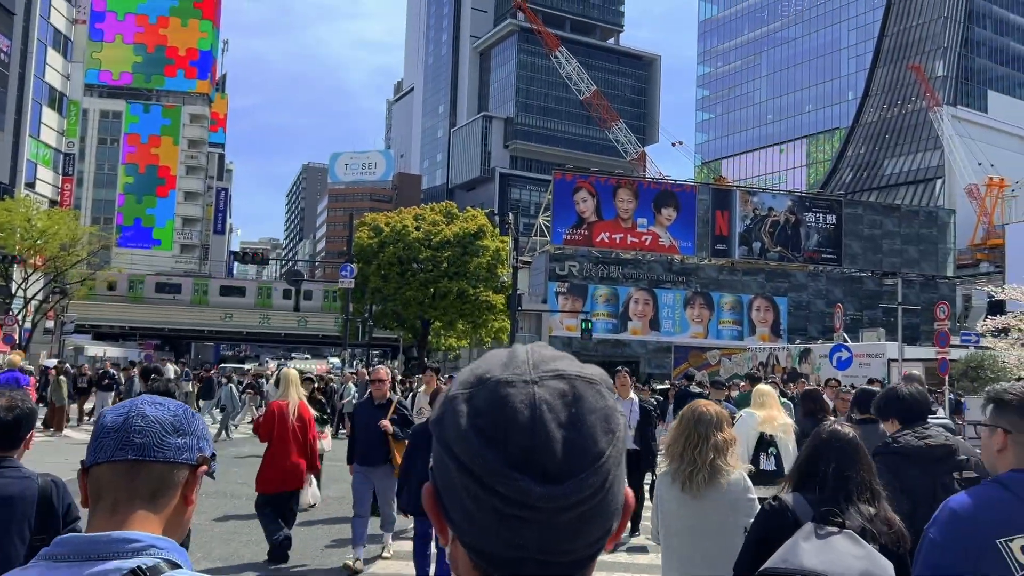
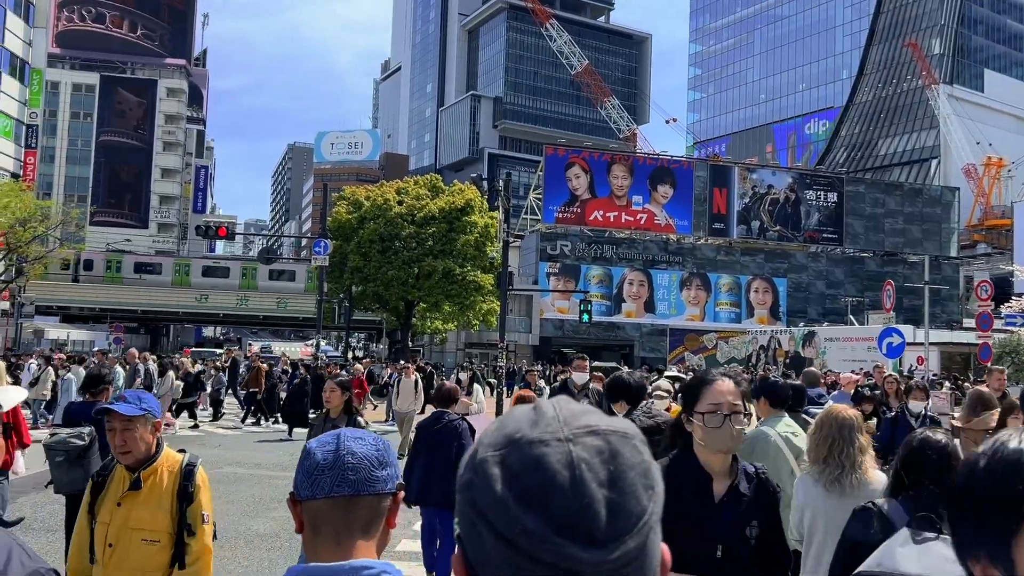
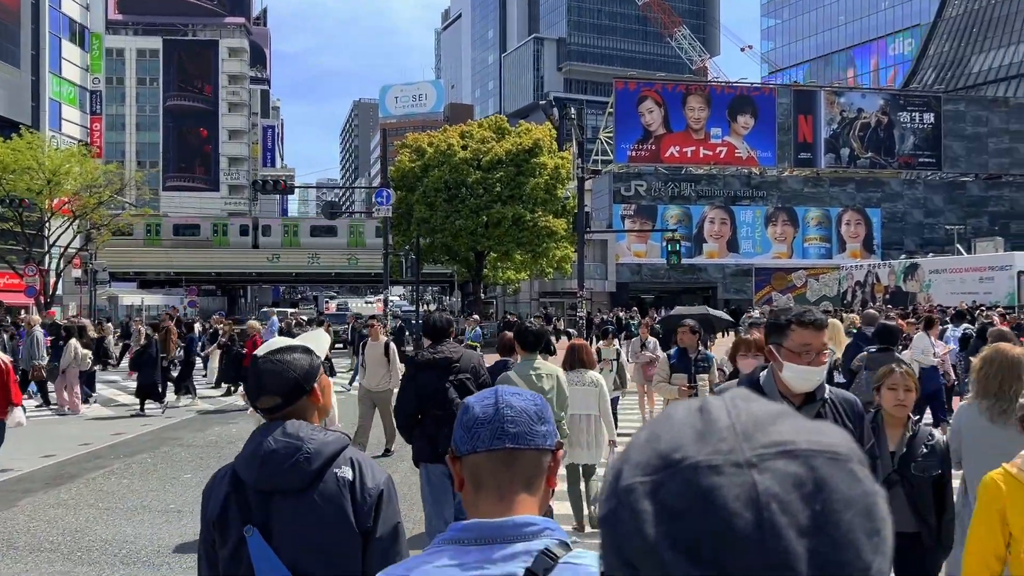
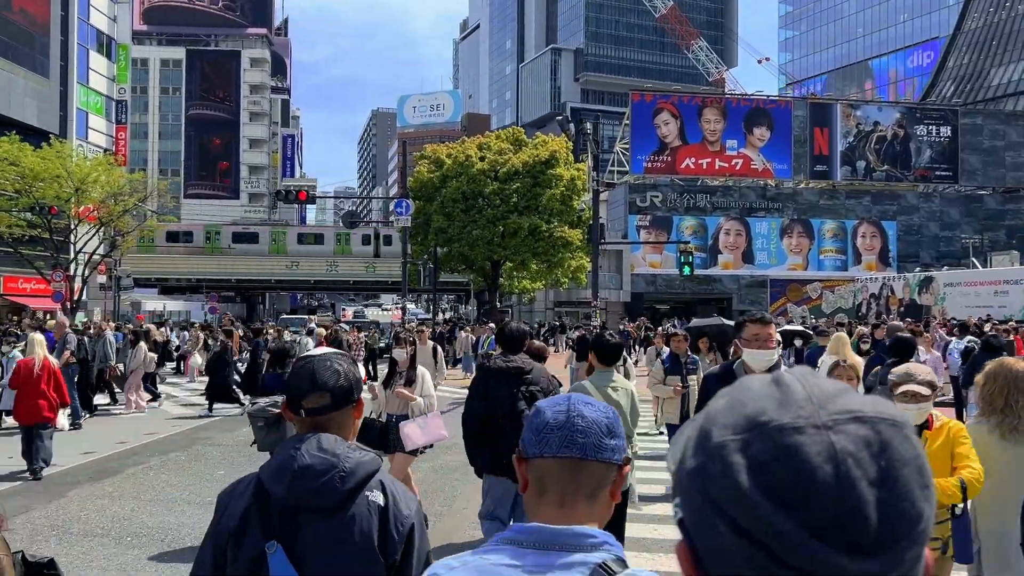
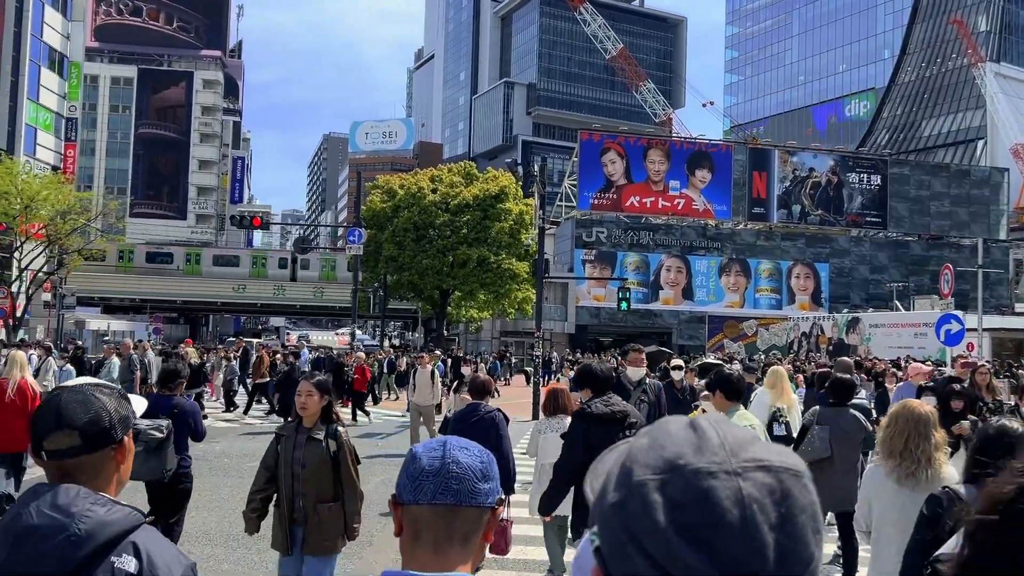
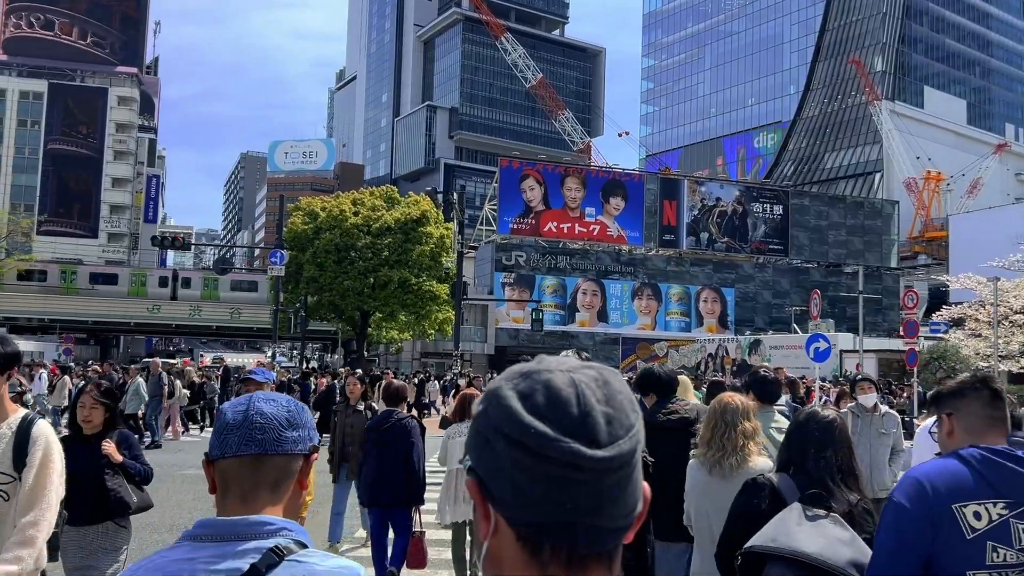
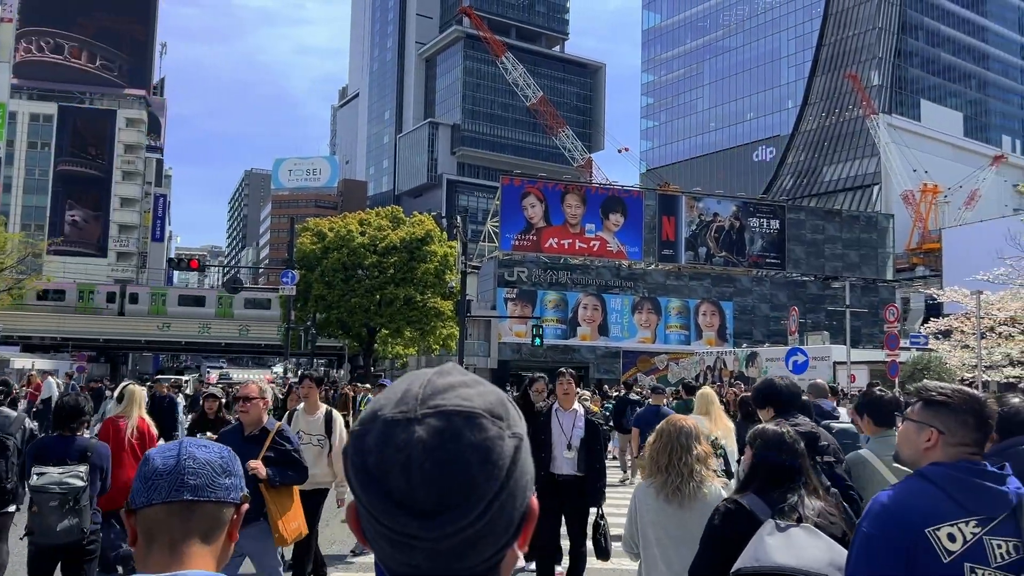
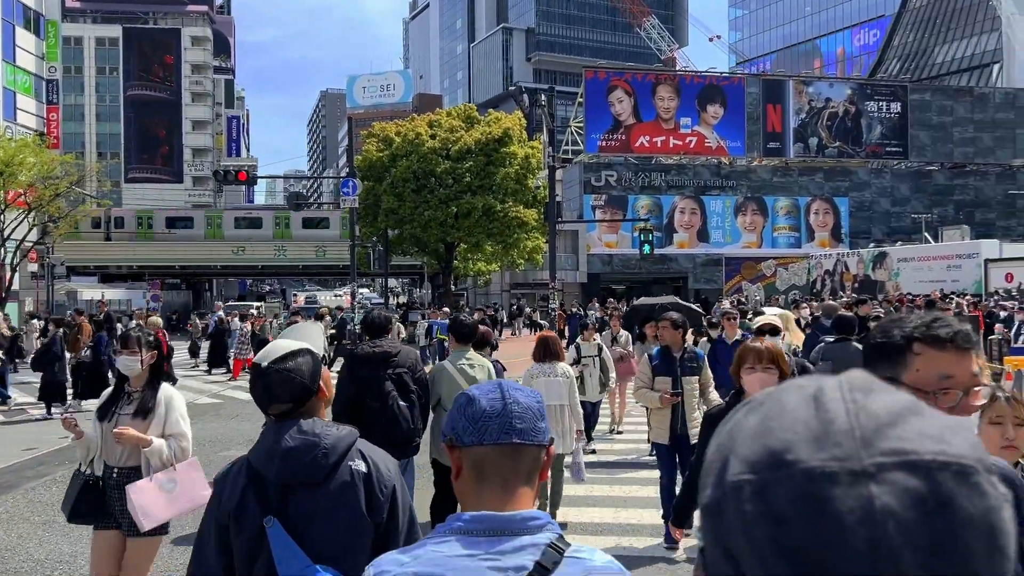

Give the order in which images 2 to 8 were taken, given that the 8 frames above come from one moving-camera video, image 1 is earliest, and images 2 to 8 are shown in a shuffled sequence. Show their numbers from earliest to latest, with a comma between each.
7, 6, 2, 5, 4, 3, 8
